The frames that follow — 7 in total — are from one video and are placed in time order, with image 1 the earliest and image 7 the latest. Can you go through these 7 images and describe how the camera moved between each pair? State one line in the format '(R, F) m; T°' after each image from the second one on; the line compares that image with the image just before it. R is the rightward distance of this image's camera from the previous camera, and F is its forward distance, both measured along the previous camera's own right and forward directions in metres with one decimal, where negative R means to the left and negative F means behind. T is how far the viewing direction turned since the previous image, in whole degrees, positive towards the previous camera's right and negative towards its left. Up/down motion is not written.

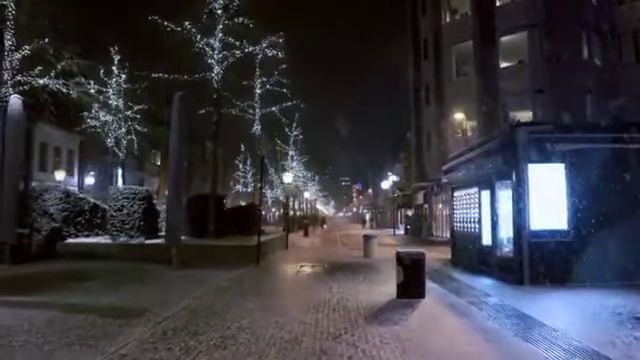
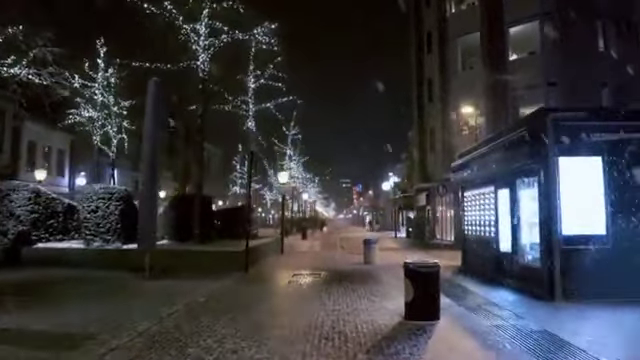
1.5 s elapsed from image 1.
(+0.2, +2.3) m; 0°
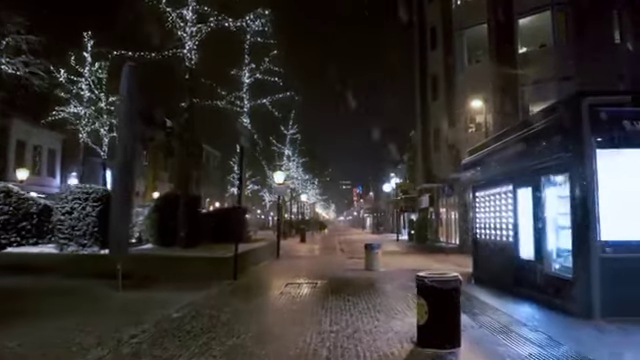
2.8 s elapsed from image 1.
(+0.1, +1.9) m; 0°
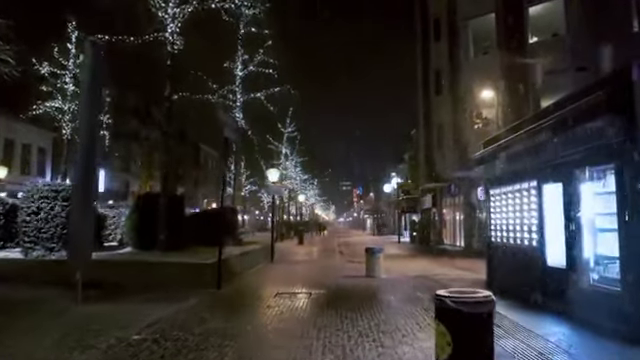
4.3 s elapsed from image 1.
(+0.1, +2.0) m; 0°
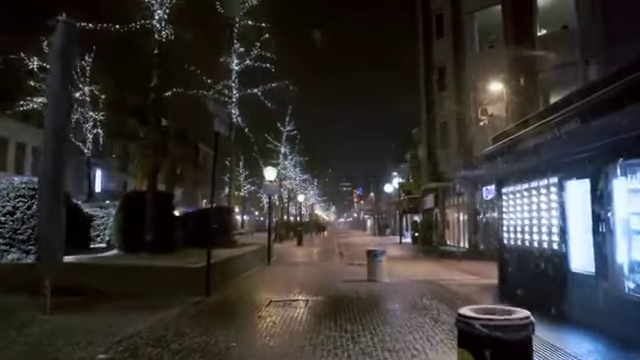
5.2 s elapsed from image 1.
(+0.1, +1.3) m; 0°
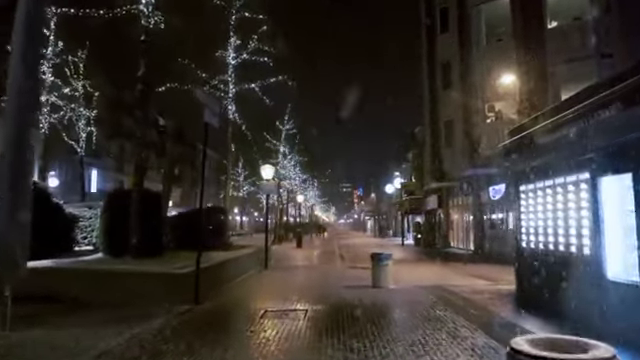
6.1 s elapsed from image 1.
(0.0, +1.4) m; 0°
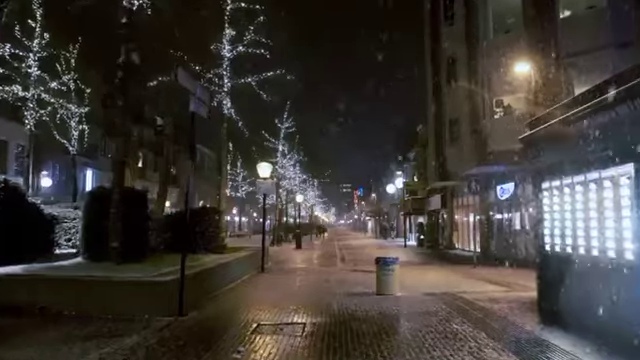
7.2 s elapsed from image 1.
(0.0, +1.5) m; 0°
